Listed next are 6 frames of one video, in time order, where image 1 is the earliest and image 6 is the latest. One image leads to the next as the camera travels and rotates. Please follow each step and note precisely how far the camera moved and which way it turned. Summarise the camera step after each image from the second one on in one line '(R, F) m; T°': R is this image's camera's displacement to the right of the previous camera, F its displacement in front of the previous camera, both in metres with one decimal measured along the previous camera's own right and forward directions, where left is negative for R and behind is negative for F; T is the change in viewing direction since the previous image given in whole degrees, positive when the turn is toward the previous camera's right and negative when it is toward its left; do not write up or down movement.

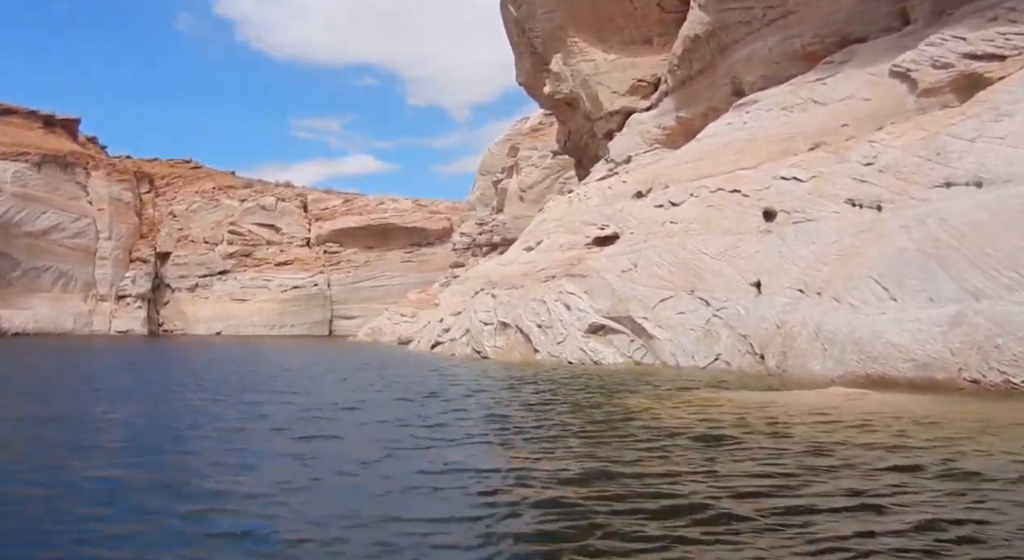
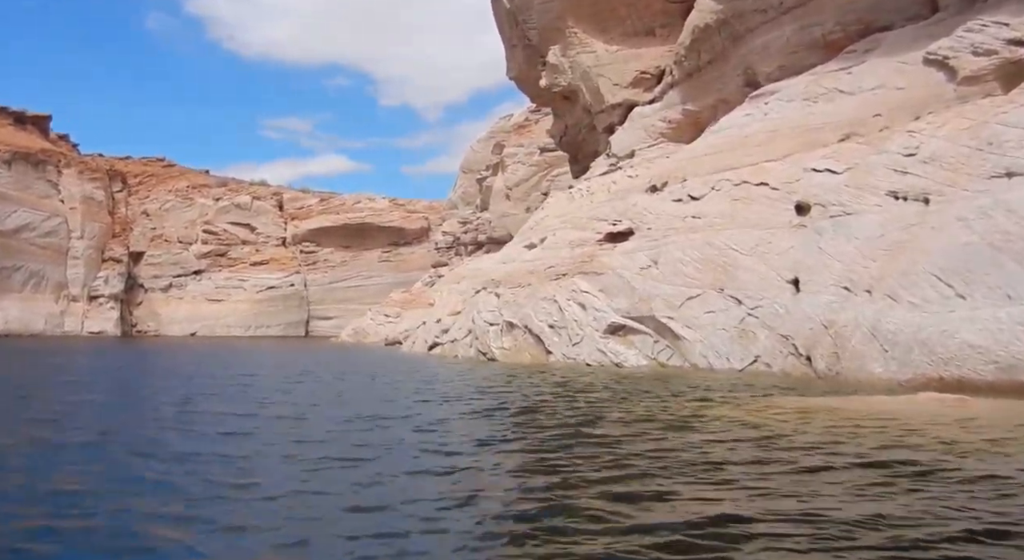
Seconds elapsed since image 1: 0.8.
(-0.8, +0.9) m; +2°
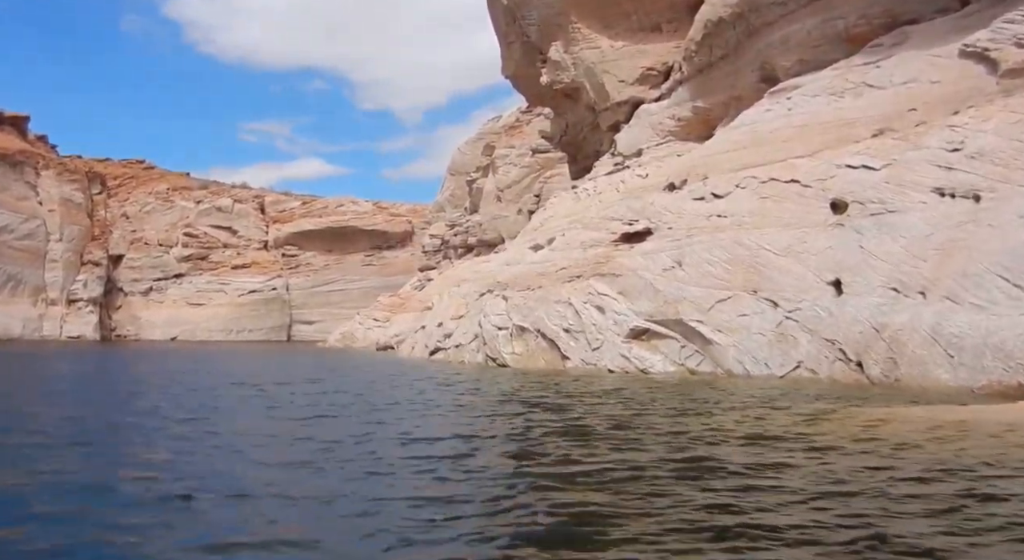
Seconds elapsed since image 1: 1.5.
(-0.7, +0.8) m; +1°
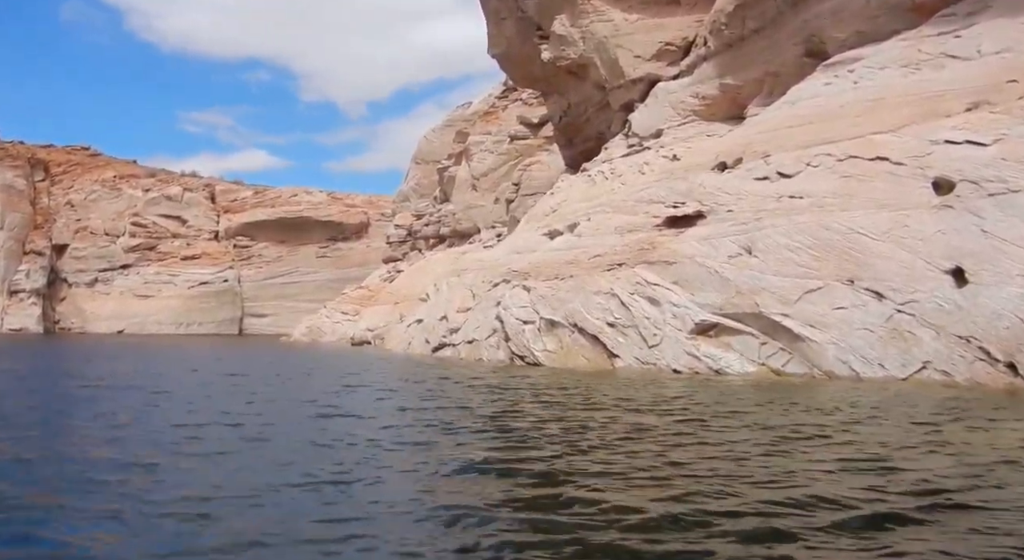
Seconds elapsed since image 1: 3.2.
(-1.7, +2.0) m; +3°
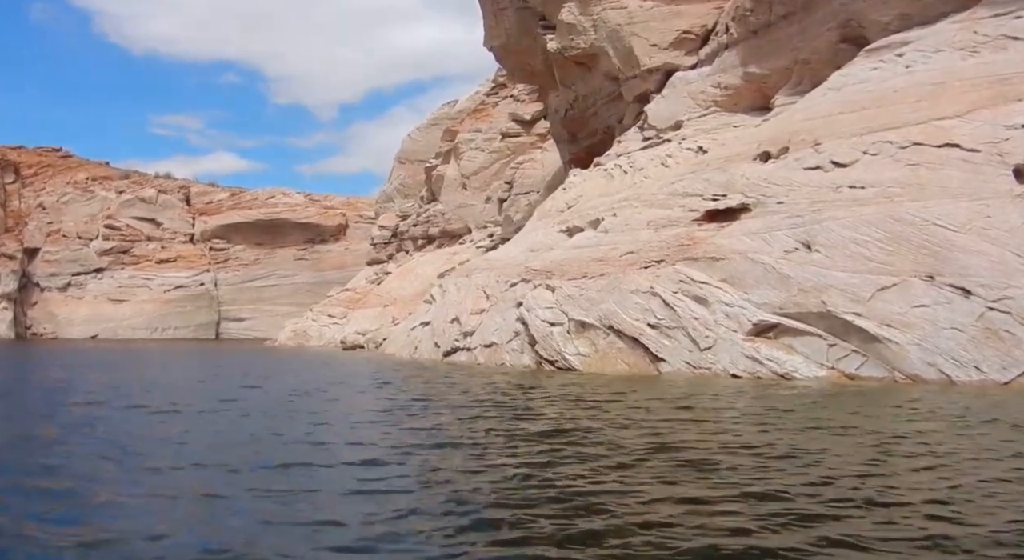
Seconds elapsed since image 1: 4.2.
(-1.1, +1.2) m; +2°
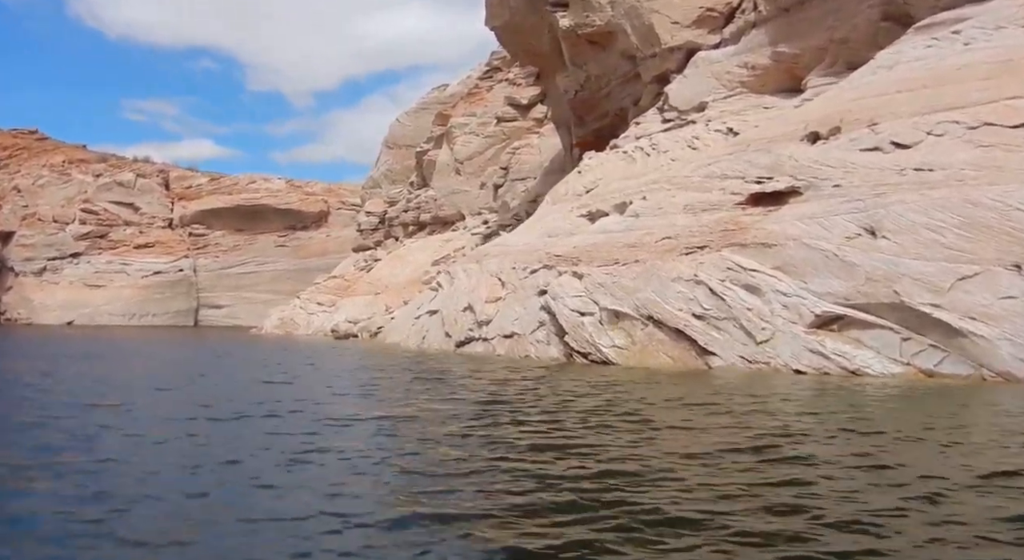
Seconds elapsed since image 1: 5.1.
(-1.0, +1.0) m; +1°
